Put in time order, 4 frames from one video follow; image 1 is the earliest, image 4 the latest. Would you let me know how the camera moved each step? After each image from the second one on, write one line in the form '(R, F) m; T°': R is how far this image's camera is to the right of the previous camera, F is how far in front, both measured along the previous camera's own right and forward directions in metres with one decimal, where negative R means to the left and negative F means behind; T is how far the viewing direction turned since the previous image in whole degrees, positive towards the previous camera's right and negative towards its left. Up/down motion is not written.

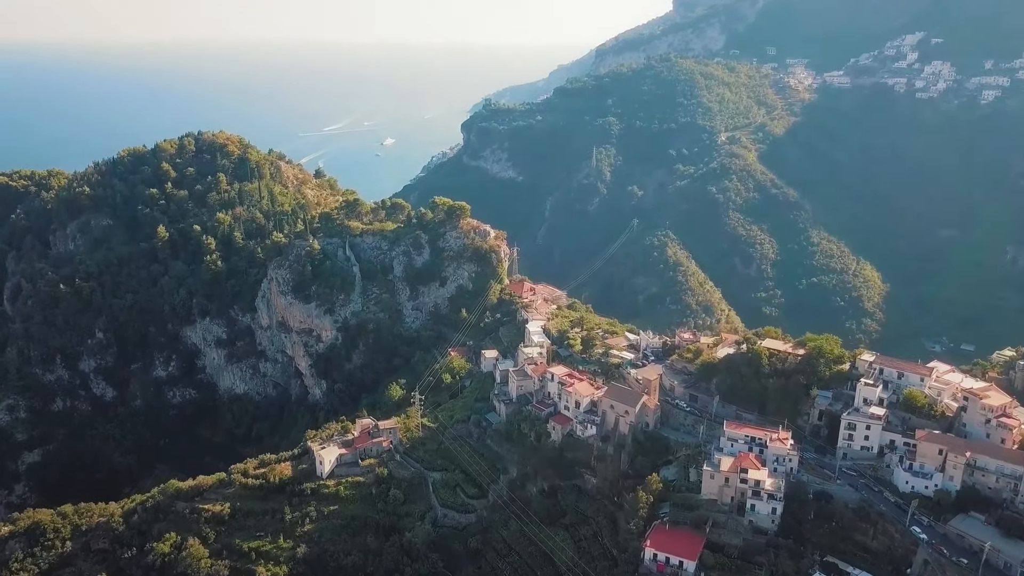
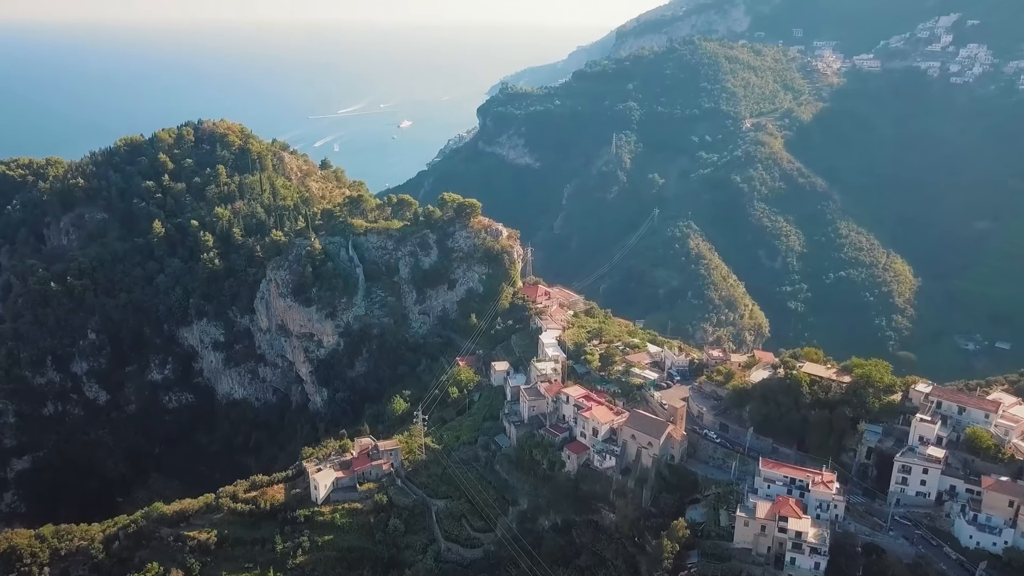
(+0.2, +3.1) m; -1°
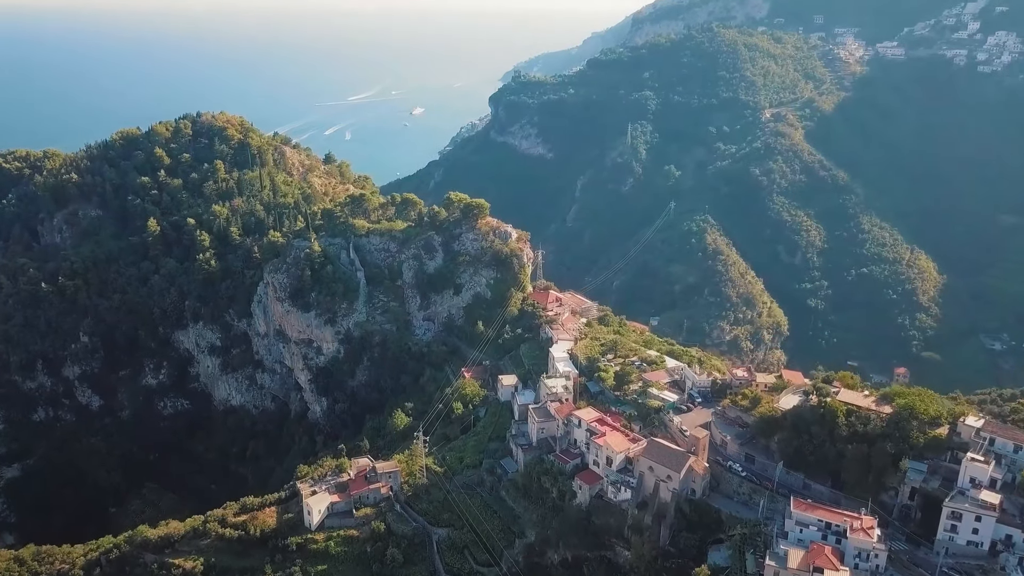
(+0.2, +2.4) m; -1°
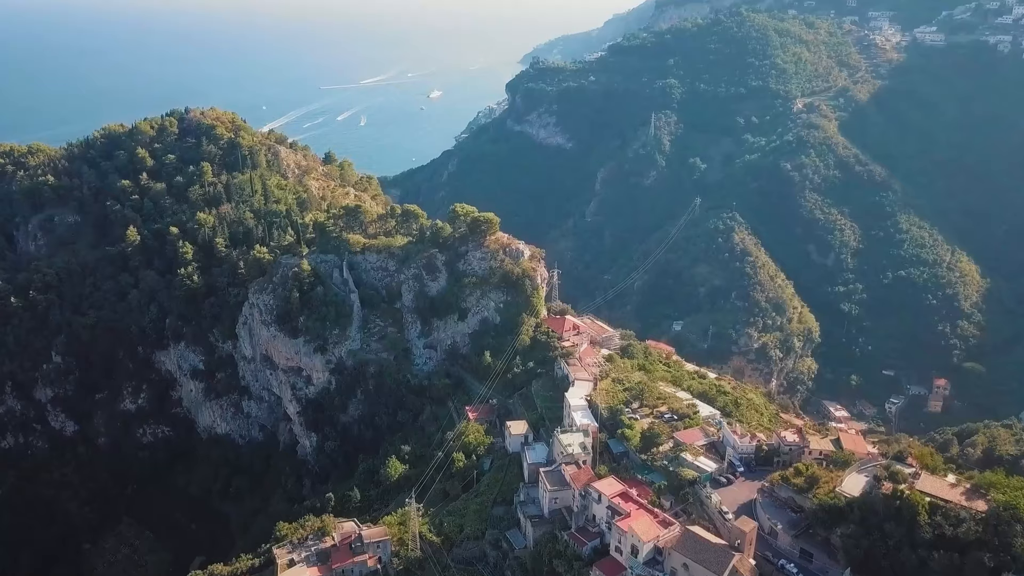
(+0.3, +4.7) m; -1°
